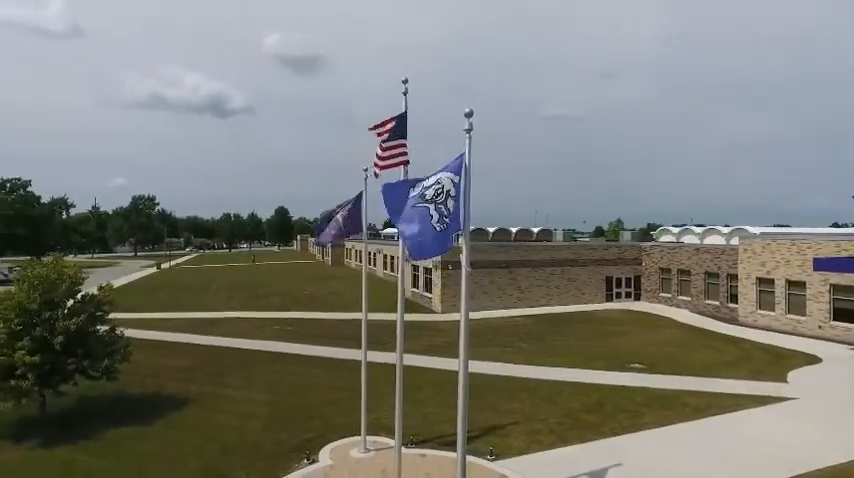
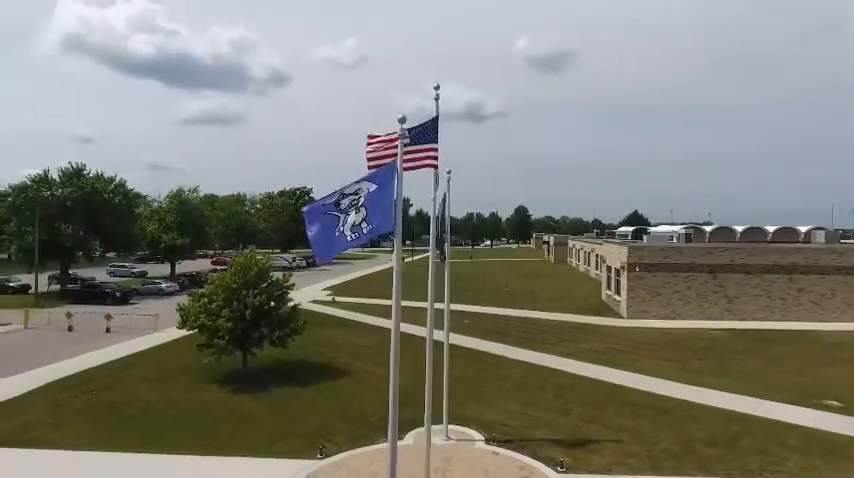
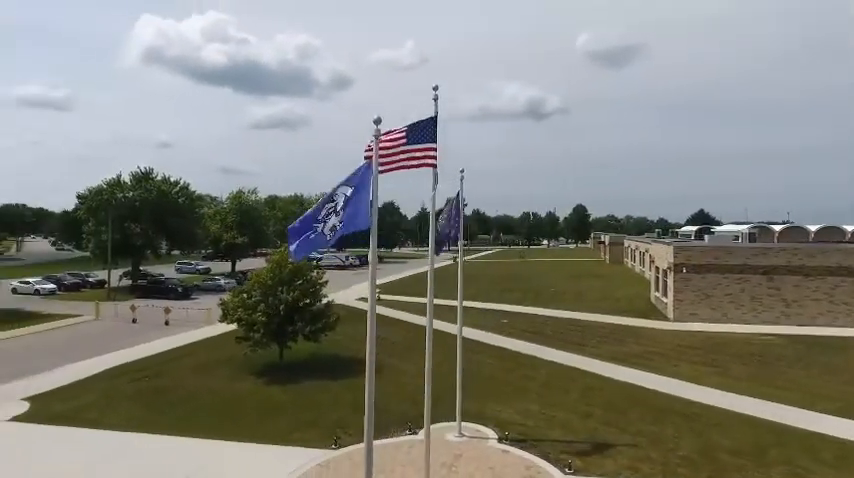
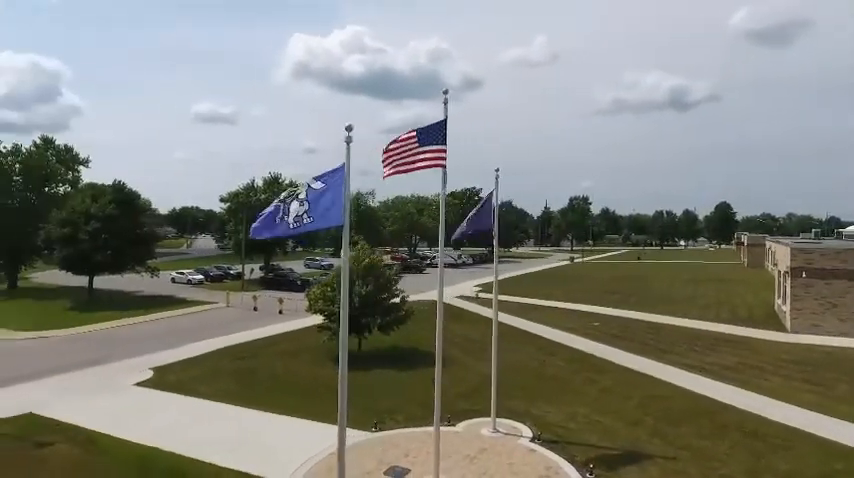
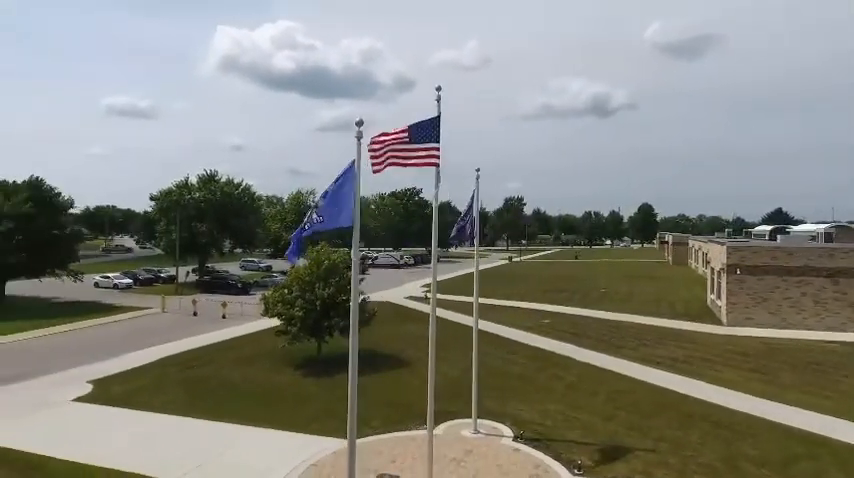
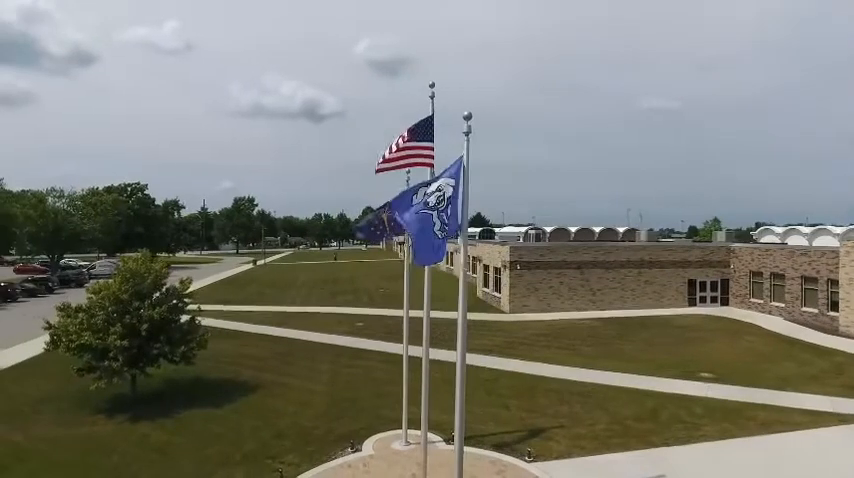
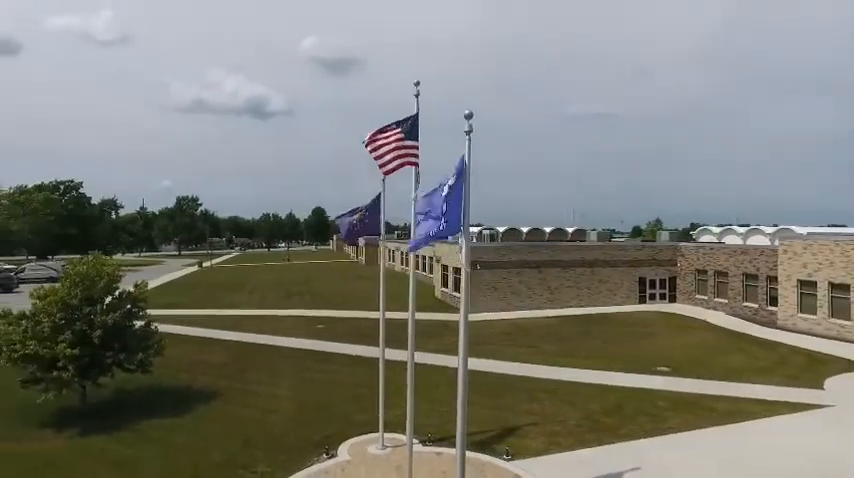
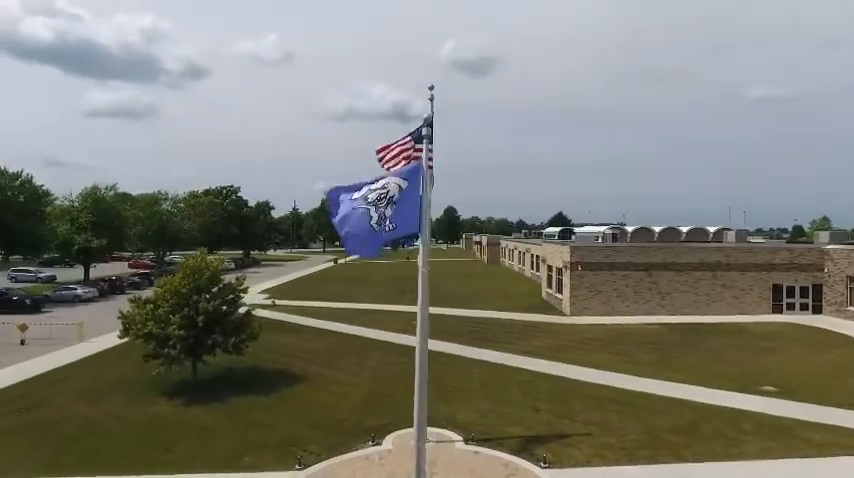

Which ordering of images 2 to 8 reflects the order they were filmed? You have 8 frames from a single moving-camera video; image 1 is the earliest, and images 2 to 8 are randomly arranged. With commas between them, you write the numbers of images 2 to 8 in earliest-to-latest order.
7, 6, 8, 2, 3, 5, 4
